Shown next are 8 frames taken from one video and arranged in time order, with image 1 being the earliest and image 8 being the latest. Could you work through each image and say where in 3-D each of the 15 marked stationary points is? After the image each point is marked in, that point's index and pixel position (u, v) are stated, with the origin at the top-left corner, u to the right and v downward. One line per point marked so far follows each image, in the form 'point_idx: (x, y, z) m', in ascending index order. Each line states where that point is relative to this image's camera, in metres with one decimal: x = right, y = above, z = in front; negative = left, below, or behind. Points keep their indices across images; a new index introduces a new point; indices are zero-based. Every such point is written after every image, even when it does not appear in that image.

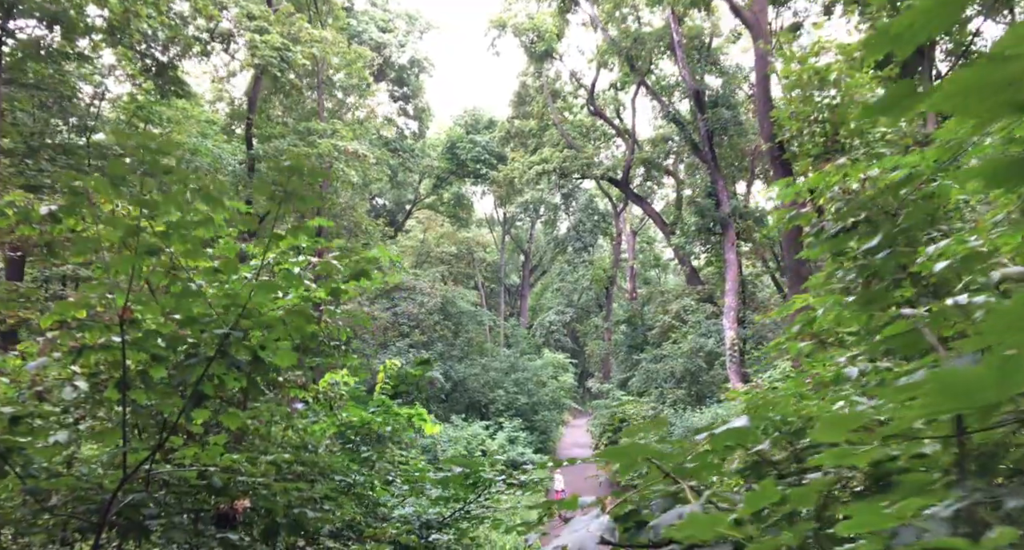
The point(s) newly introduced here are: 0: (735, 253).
0: (+4.5, +0.5, +15.0) m
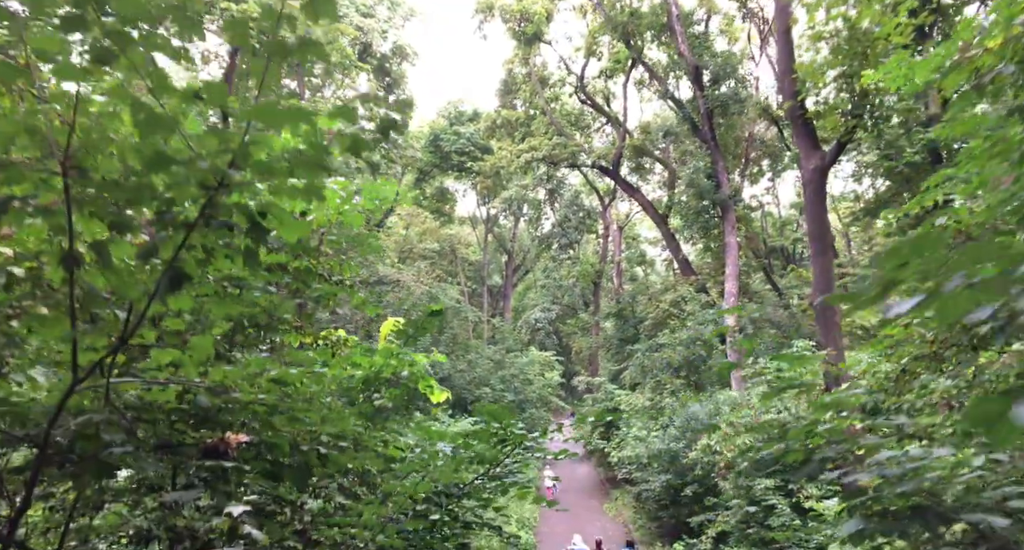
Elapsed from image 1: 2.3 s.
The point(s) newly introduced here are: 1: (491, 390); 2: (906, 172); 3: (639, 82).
0: (+4.3, +0.8, +14.6) m
1: (-0.5, -3.0, +19.8) m
2: (+6.2, +1.6, +12.1) m
3: (+3.2, +4.9, +19.0) m
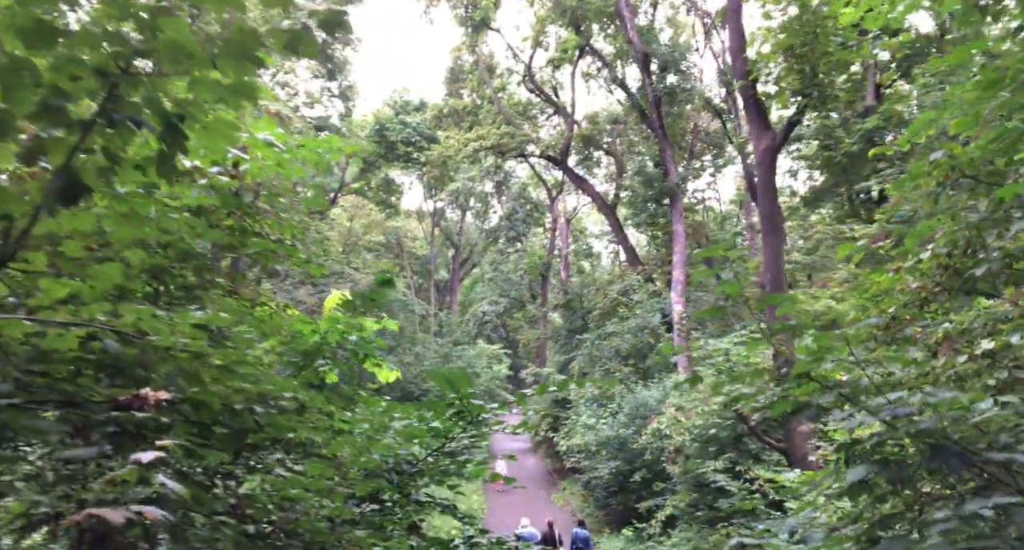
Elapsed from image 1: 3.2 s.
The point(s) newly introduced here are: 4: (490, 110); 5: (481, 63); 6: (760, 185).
0: (+3.3, +1.0, +14.6) m
1: (-1.9, -2.8, +19.5) m
2: (+5.4, +1.8, +12.2) m
3: (+1.9, +5.1, +18.9) m
4: (-0.6, +4.3, +19.8) m
5: (-0.8, +5.6, +20.0) m
6: (+2.5, +0.9, +7.7) m
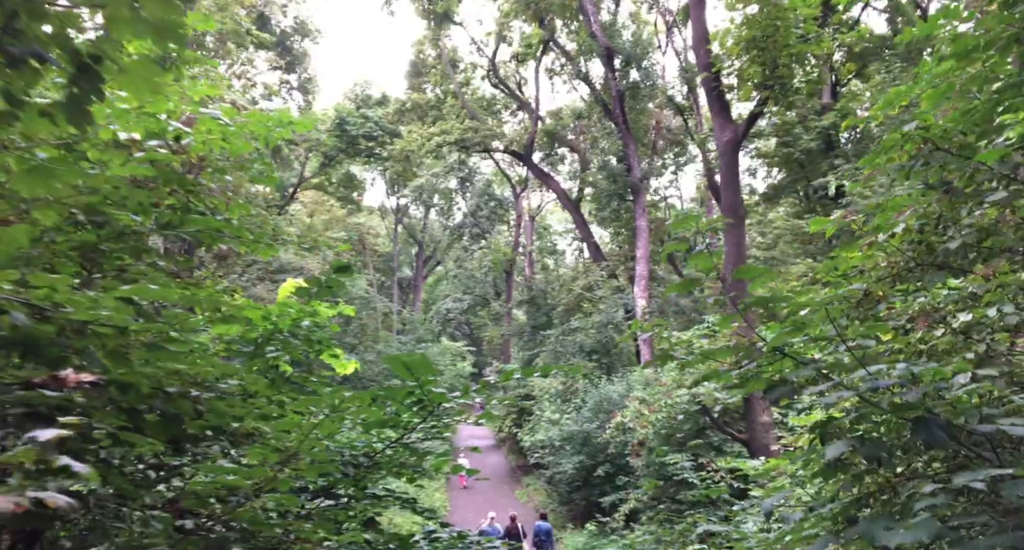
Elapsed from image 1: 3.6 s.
0: (+2.6, +1.1, +14.6) m
1: (-2.8, -2.7, +19.3) m
2: (+4.8, +1.9, +12.4) m
3: (+1.0, +5.2, +18.9) m
4: (-1.5, +4.4, +19.6) m
5: (-1.8, +5.7, +19.8) m
6: (+2.2, +1.0, +7.6) m
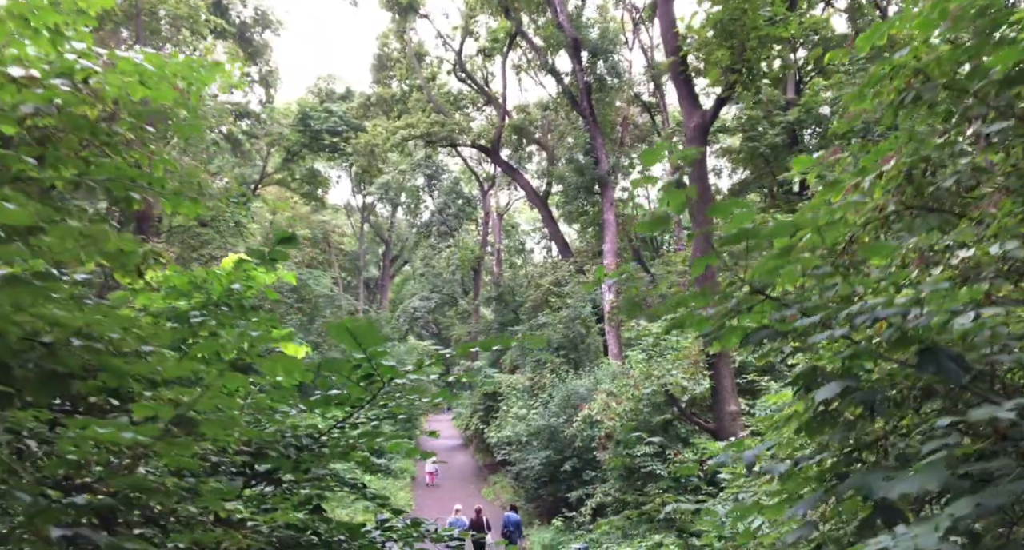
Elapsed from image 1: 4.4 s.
0: (+1.9, +1.2, +14.5) m
1: (-3.6, -2.6, +18.9) m
2: (+4.3, +2.1, +12.3) m
3: (+0.1, +5.3, +18.7) m
4: (-2.4, +4.5, +19.4) m
5: (-2.6, +5.8, +19.5) m
6: (+1.8, +1.1, +7.5) m
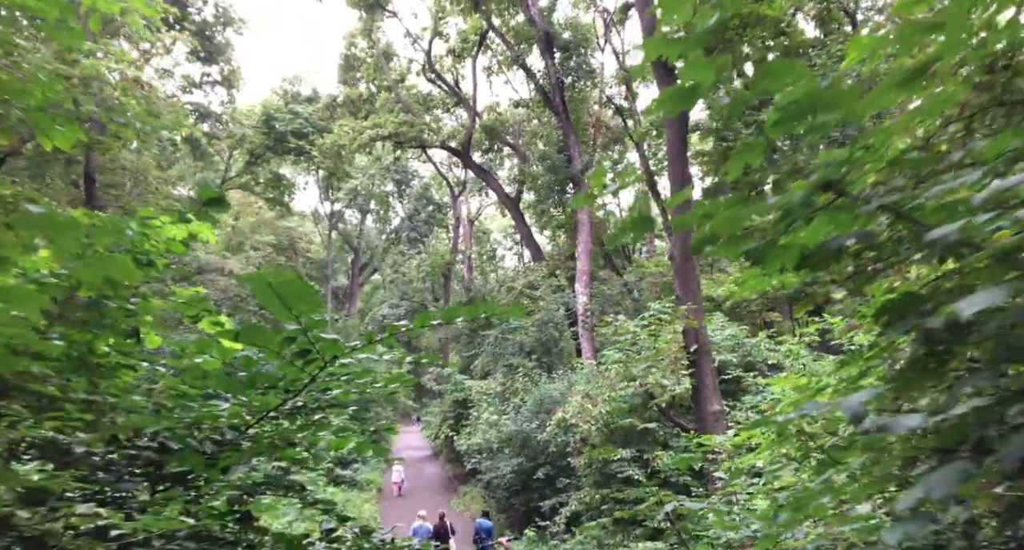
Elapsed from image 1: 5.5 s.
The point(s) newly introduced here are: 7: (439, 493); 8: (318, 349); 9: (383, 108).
0: (+1.4, +1.1, +14.2) m
1: (-4.3, -2.7, +18.3) m
2: (+3.8, +2.1, +12.1) m
3: (-0.6, +5.2, +18.3) m
4: (-3.1, +4.4, +18.9) m
5: (-3.4, +5.7, +19.1) m
6: (+1.5, +1.2, +7.1) m
7: (-1.5, -4.6, +16.0) m
8: (-0.6, -0.2, +2.3) m
9: (-3.3, +4.2, +18.9) m
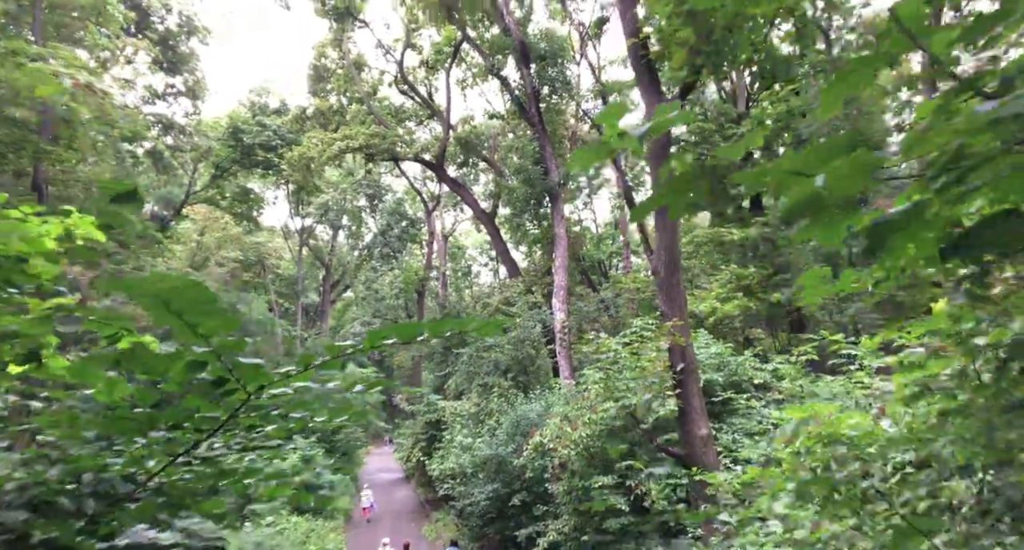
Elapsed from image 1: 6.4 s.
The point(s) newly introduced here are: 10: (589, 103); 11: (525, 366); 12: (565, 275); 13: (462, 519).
0: (+0.9, +0.8, +13.7) m
1: (-4.9, -3.1, +17.6) m
2: (+3.4, +1.8, +11.8) m
3: (-1.2, +4.8, +17.9) m
4: (-3.8, +4.0, +18.4) m
5: (-4.0, +5.3, +18.6) m
6: (+1.3, +1.1, +6.7) m
7: (-2.0, -5.0, +15.4) m
8: (-0.7, -0.2, +1.8) m
9: (-3.9, +3.8, +18.4) m
10: (+1.6, +3.6, +16.0) m
11: (+0.2, -1.6, +12.9) m
12: (+0.9, 0.0, +13.1) m
13: (-0.8, -3.9, +12.1) m
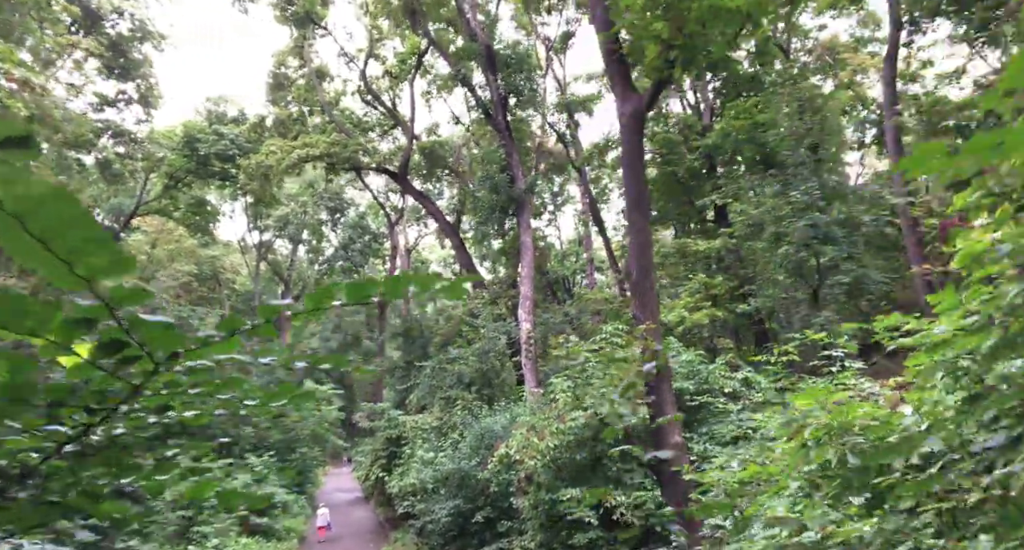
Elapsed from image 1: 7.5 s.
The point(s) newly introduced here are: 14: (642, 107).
0: (+0.3, +0.6, +13.5) m
1: (-5.8, -3.4, +16.9) m
2: (+2.8, +1.7, +11.6) m
3: (-2.0, +4.5, +17.6) m
4: (-4.6, +3.7, +18.0) m
5: (-4.9, +5.0, +18.2) m
6: (+1.0, +1.0, +6.5) m
7: (-2.8, -5.2, +14.8) m
8: (-0.7, -0.1, +1.4) m
9: (-4.7, +3.5, +18.0) m
10: (+0.9, +3.4, +15.8) m
11: (-0.4, -1.7, +12.5) m
12: (+0.3, -0.2, +12.8) m
13: (-1.3, -4.0, +11.6) m
14: (+1.1, +1.5, +6.6) m
